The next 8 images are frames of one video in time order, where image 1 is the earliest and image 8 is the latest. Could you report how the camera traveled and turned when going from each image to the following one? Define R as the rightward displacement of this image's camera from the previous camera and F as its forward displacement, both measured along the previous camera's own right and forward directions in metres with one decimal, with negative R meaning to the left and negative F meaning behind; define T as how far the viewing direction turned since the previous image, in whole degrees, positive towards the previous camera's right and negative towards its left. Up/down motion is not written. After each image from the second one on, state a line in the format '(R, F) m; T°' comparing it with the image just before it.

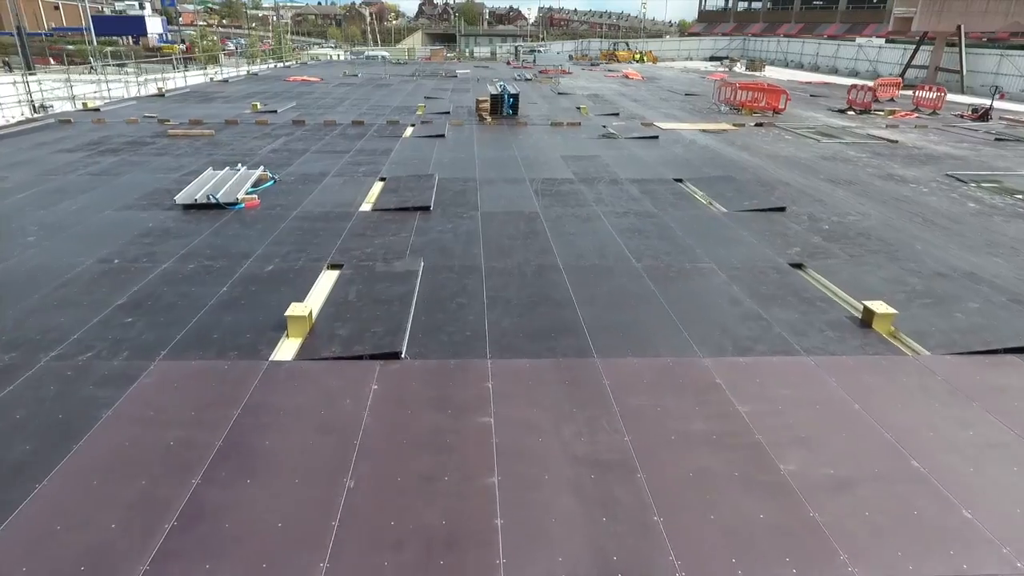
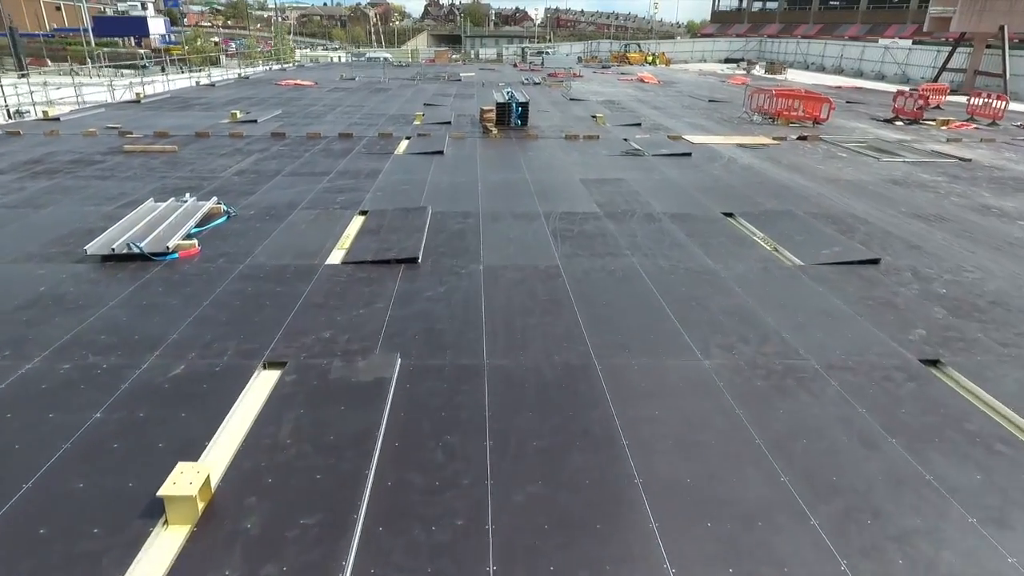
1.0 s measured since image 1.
(-0.1, +2.2) m; 0°
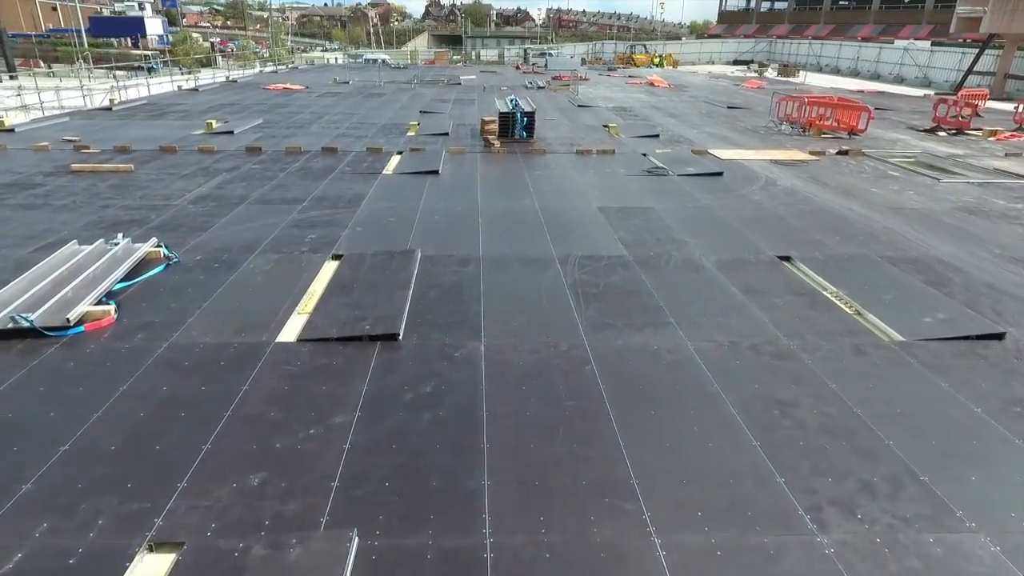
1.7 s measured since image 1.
(-0.1, +1.8) m; 0°
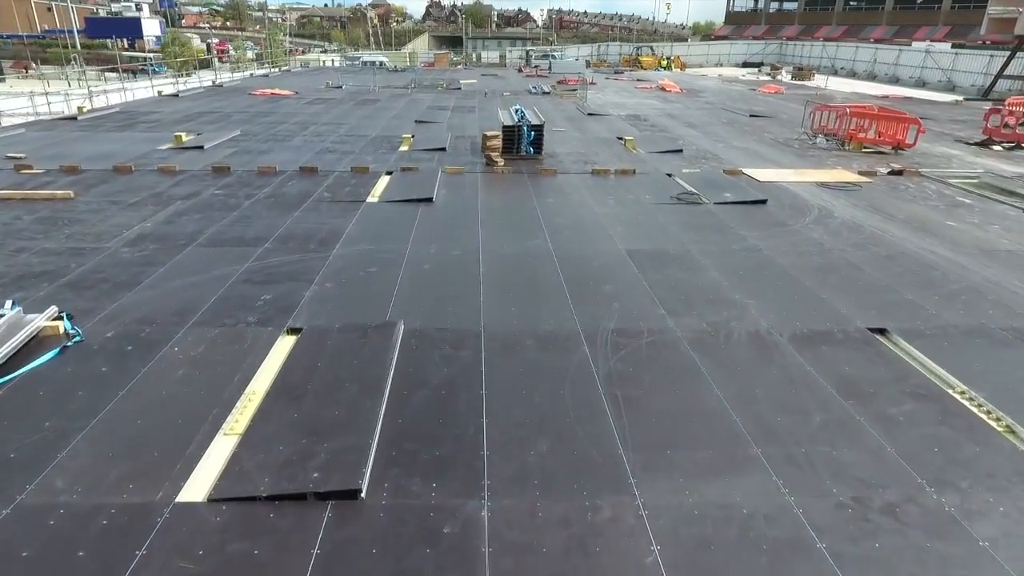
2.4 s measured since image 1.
(-0.1, +1.8) m; 0°
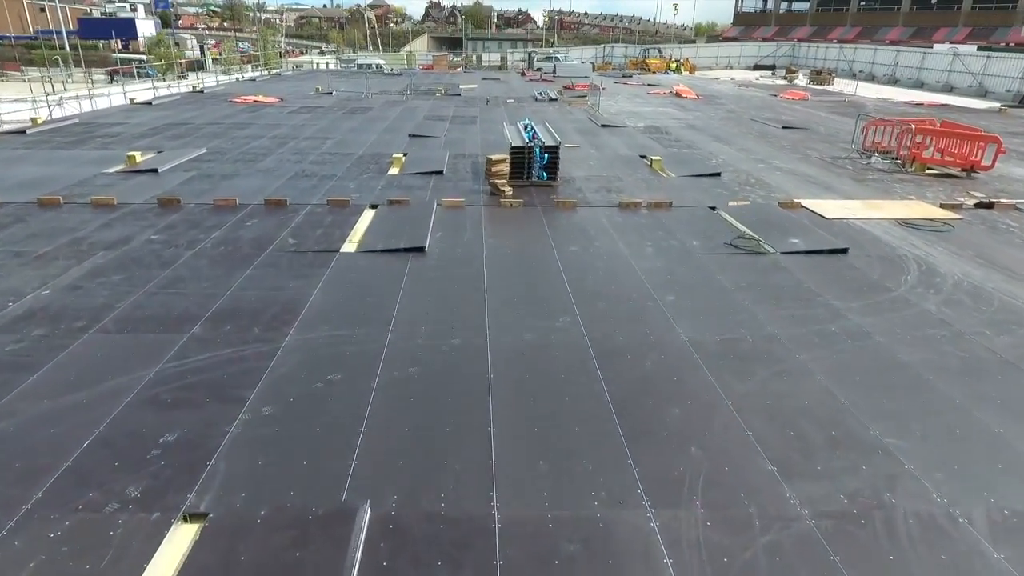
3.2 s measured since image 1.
(-0.2, +2.2) m; 0°
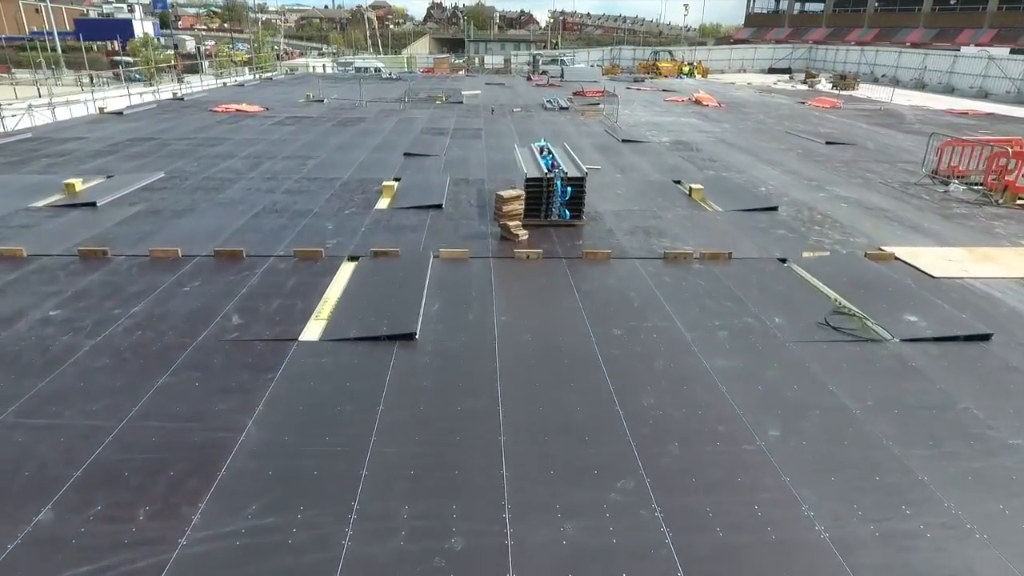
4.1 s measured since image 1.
(-0.2, +2.2) m; 0°
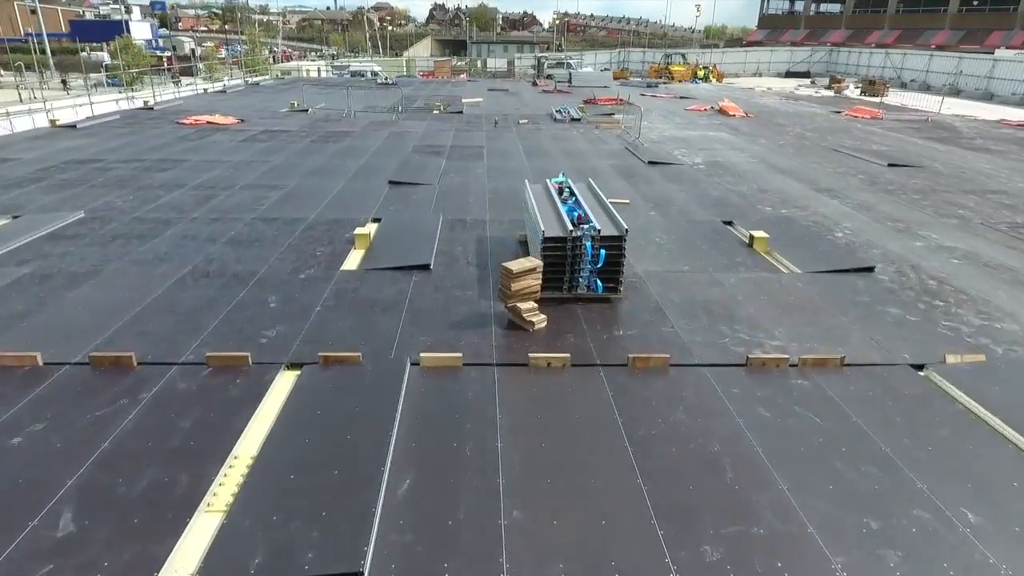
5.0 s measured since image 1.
(-0.1, +2.6) m; 0°
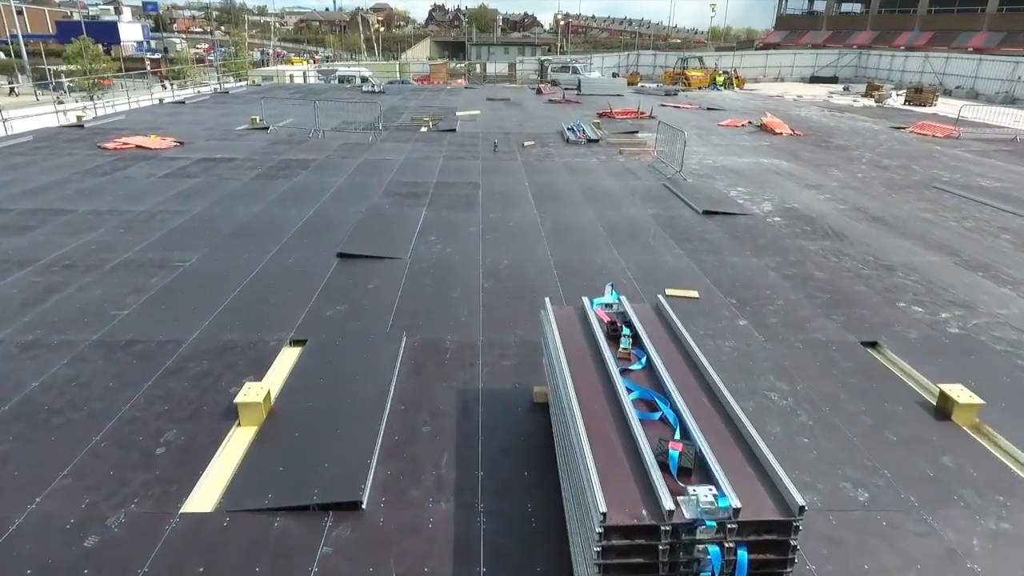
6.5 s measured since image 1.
(-0.1, +4.0) m; 0°
